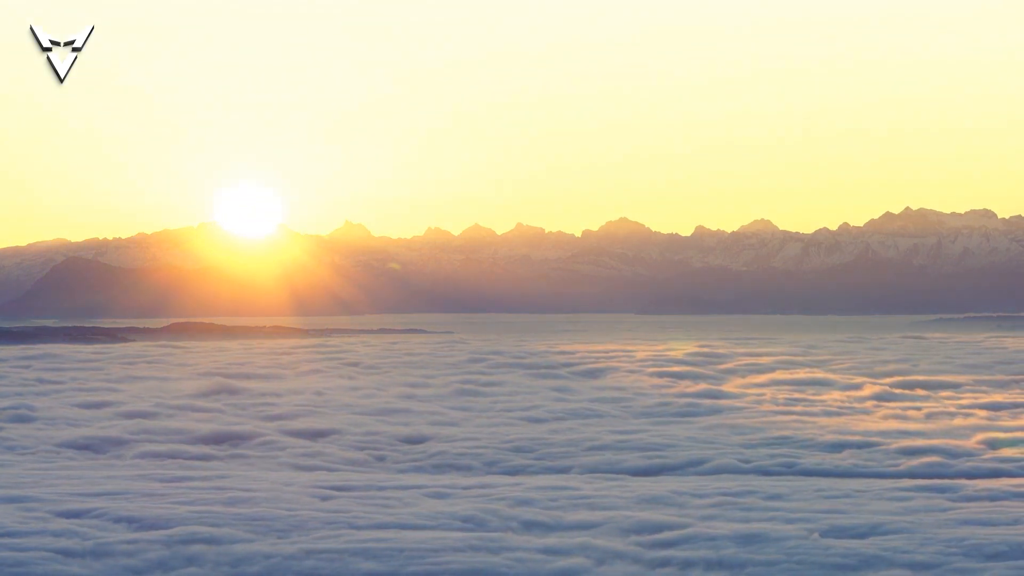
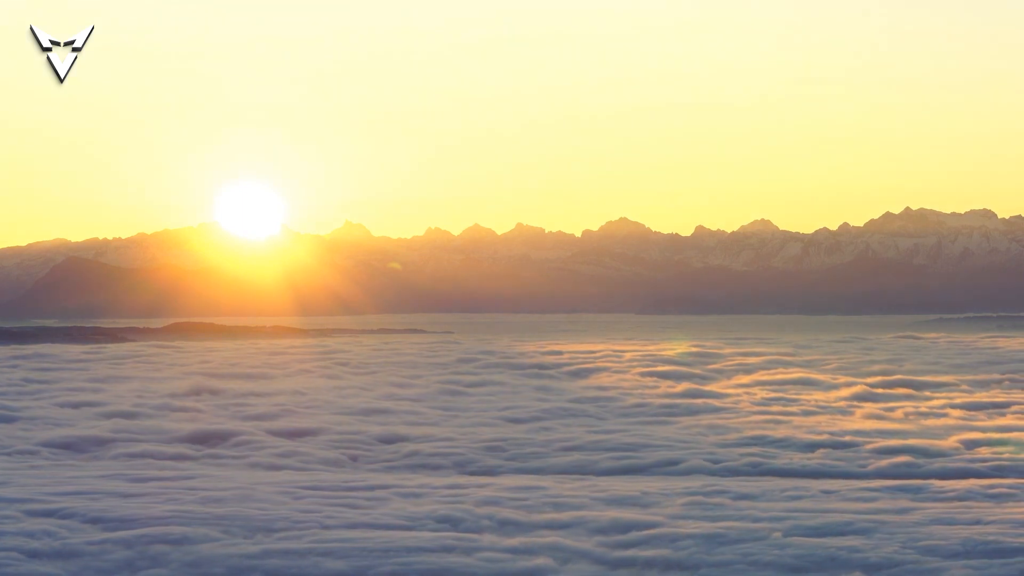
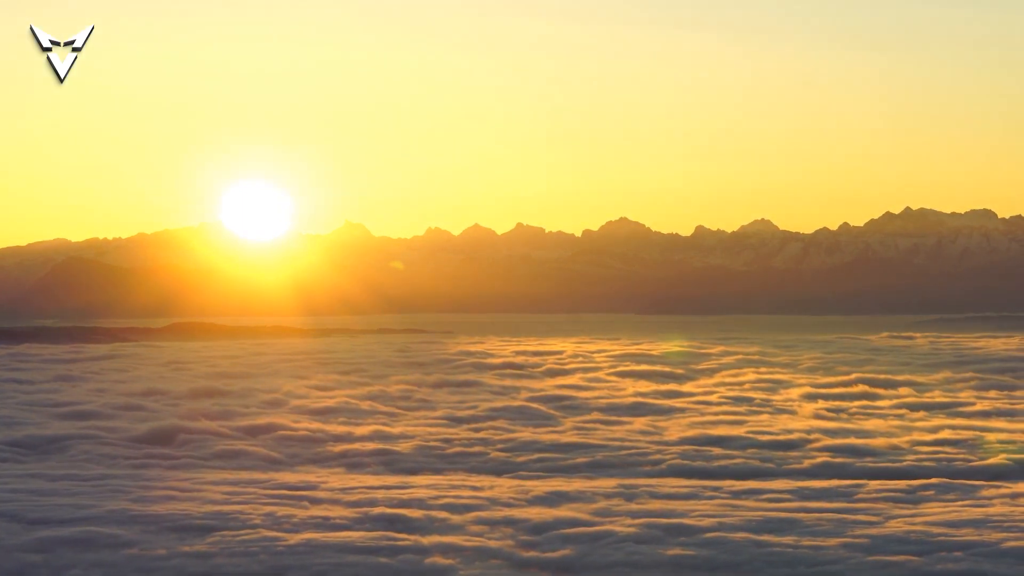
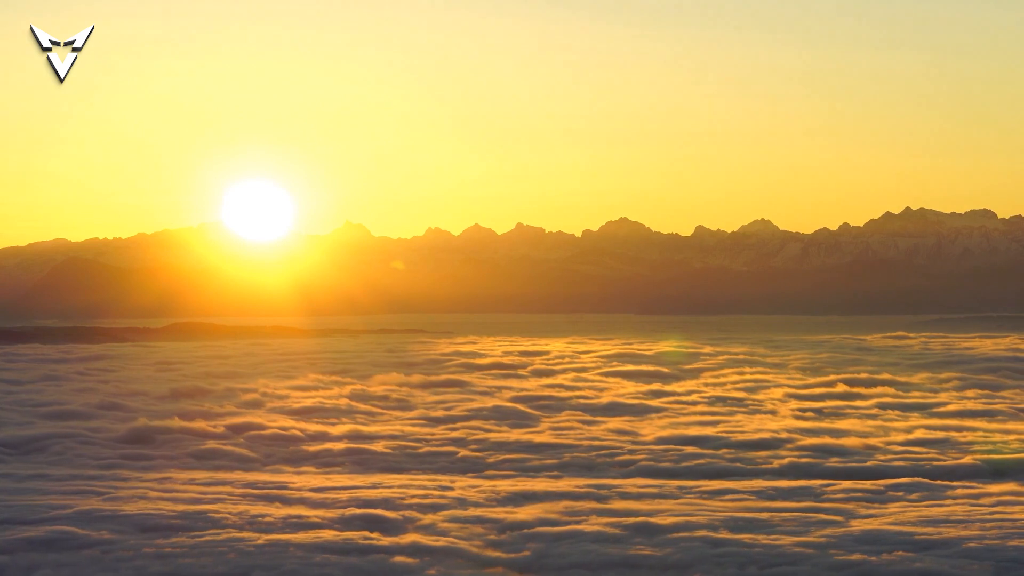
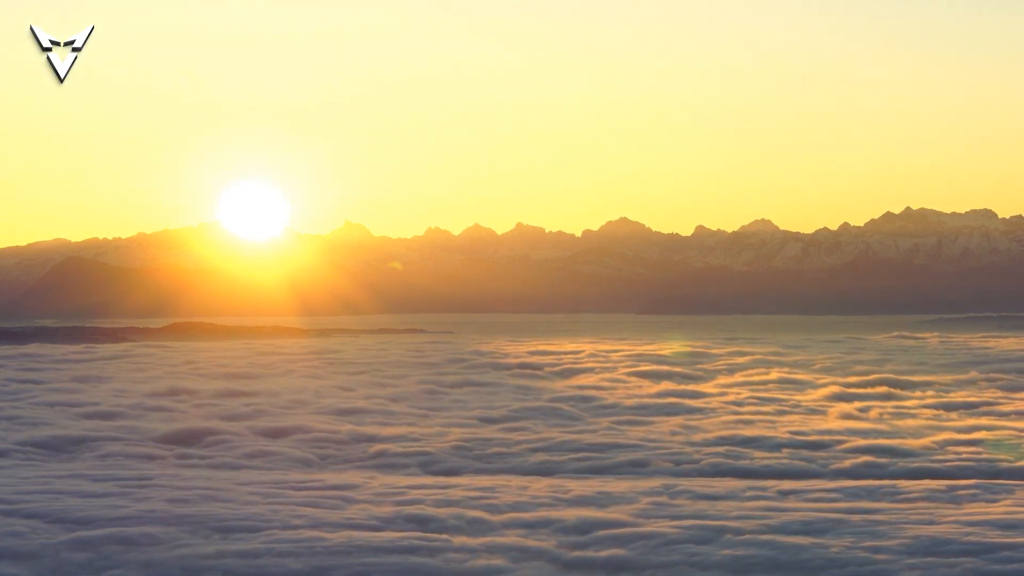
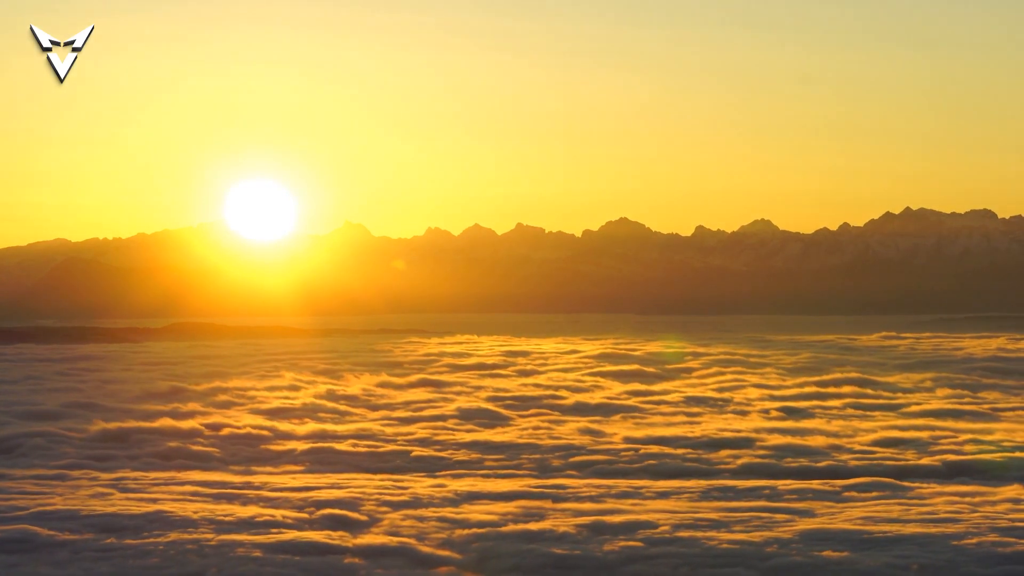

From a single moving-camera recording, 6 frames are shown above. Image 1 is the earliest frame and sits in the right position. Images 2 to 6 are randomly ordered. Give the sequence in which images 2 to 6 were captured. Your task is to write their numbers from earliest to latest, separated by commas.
2, 5, 3, 4, 6
